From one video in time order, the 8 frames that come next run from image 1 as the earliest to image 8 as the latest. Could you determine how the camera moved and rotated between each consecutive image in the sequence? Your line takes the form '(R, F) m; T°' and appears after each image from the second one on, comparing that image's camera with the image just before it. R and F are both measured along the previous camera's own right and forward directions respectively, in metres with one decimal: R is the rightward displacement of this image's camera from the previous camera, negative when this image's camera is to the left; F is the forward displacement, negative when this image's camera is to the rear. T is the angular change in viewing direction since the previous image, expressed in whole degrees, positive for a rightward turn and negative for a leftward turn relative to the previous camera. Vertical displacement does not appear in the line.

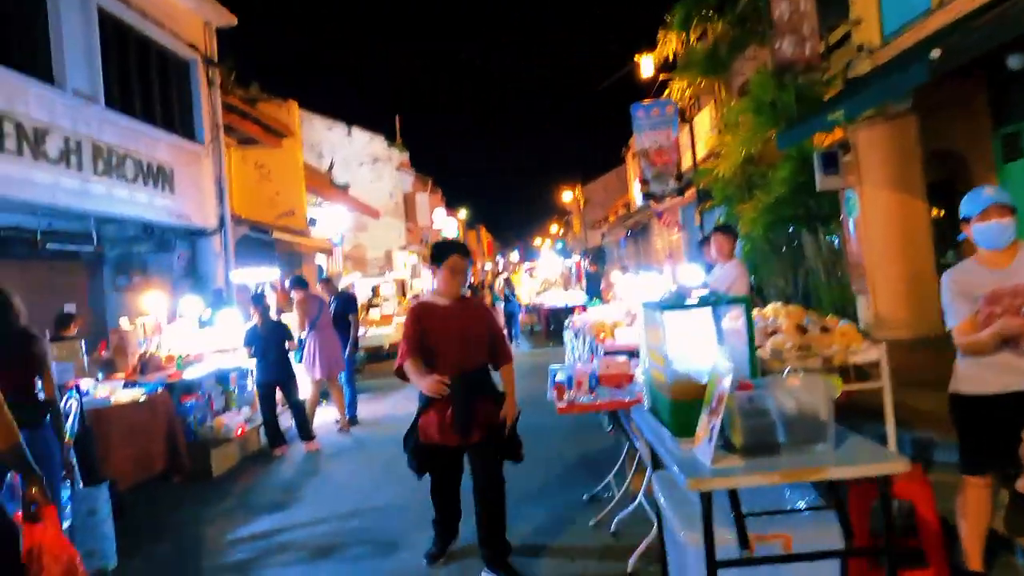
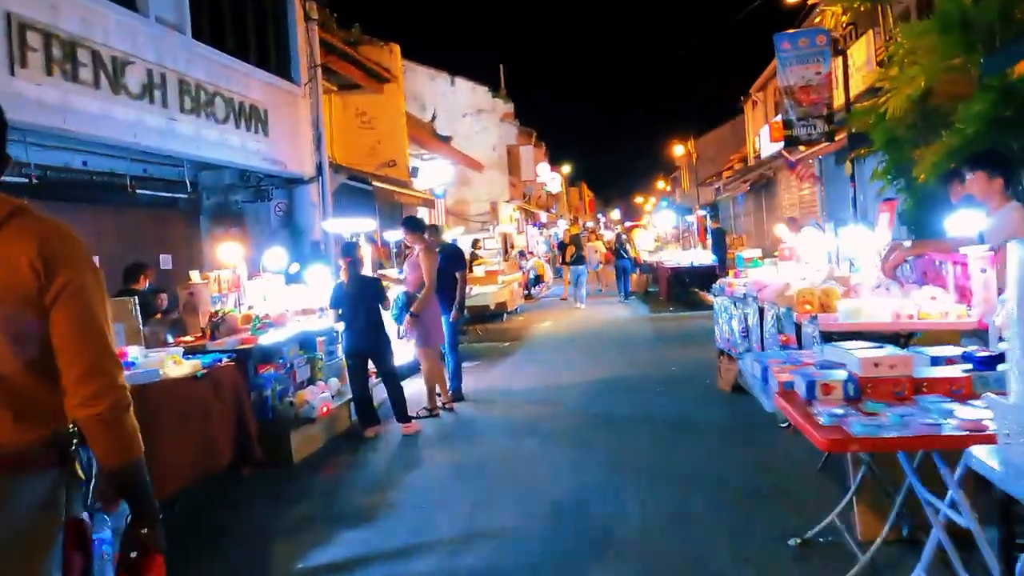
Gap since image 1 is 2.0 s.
(-0.4, +1.8) m; -7°
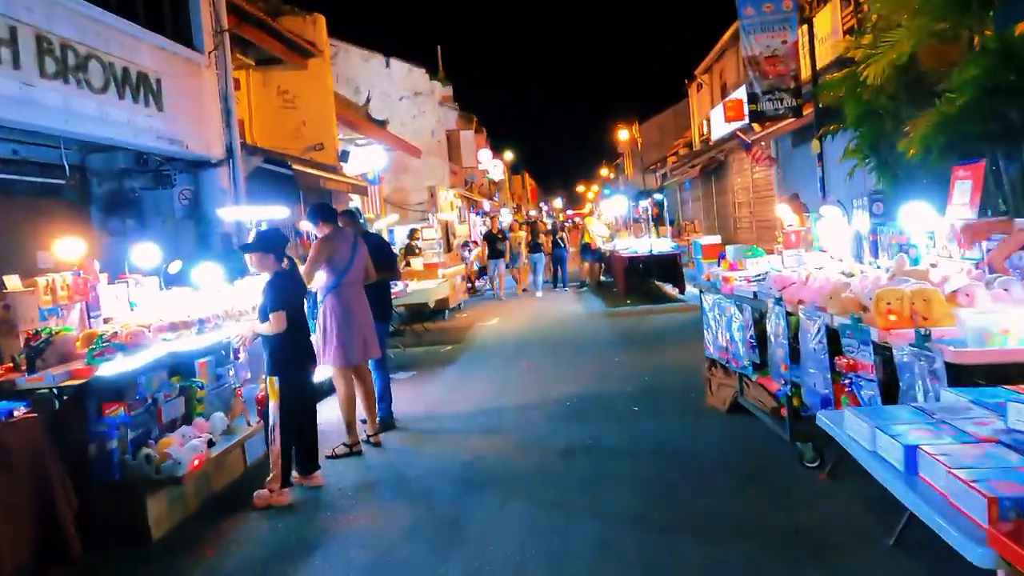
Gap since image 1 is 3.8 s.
(0.0, +1.8) m; +4°
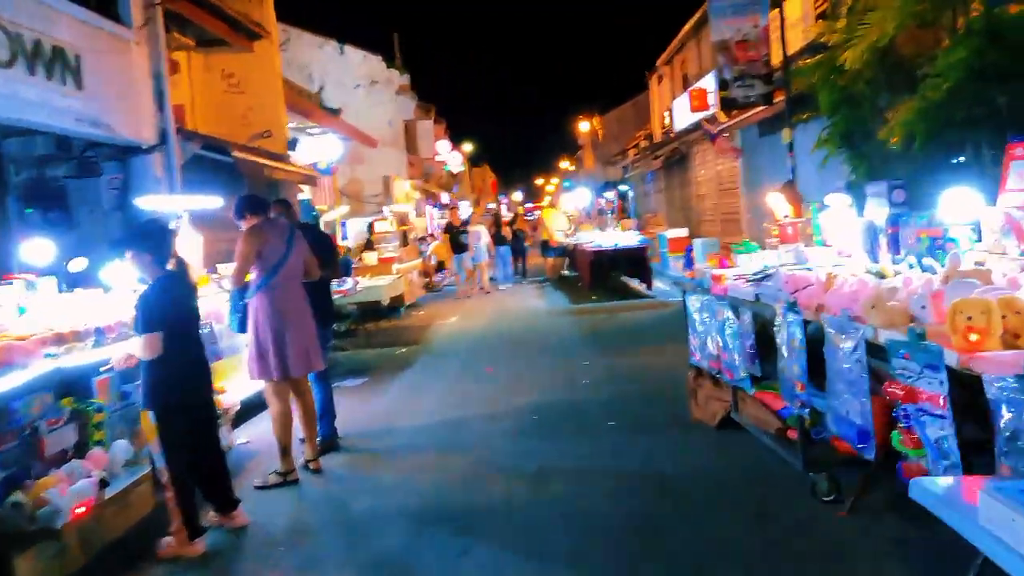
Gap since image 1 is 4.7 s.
(0.0, +0.9) m; +3°
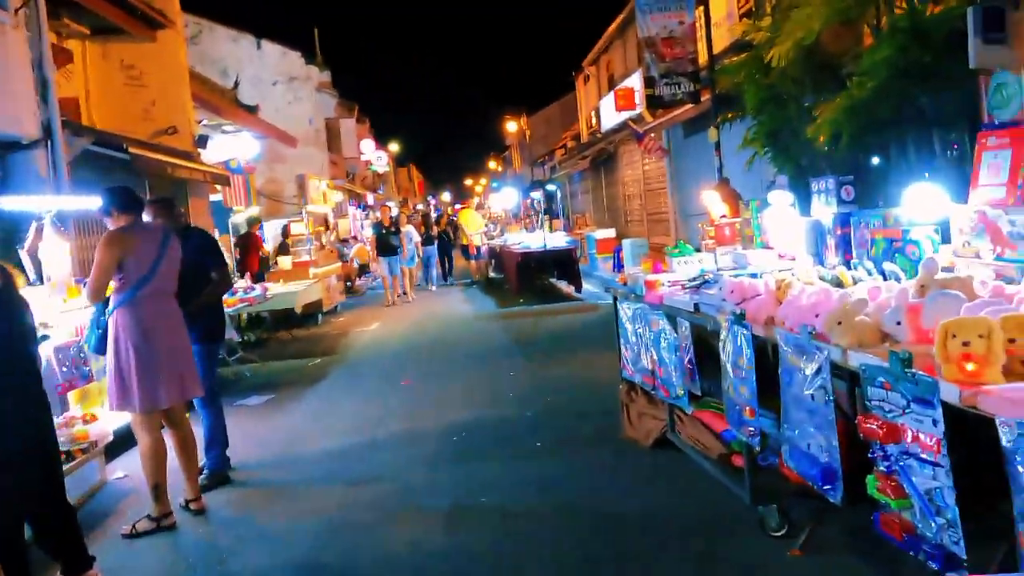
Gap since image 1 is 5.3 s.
(+0.1, +0.6) m; +5°
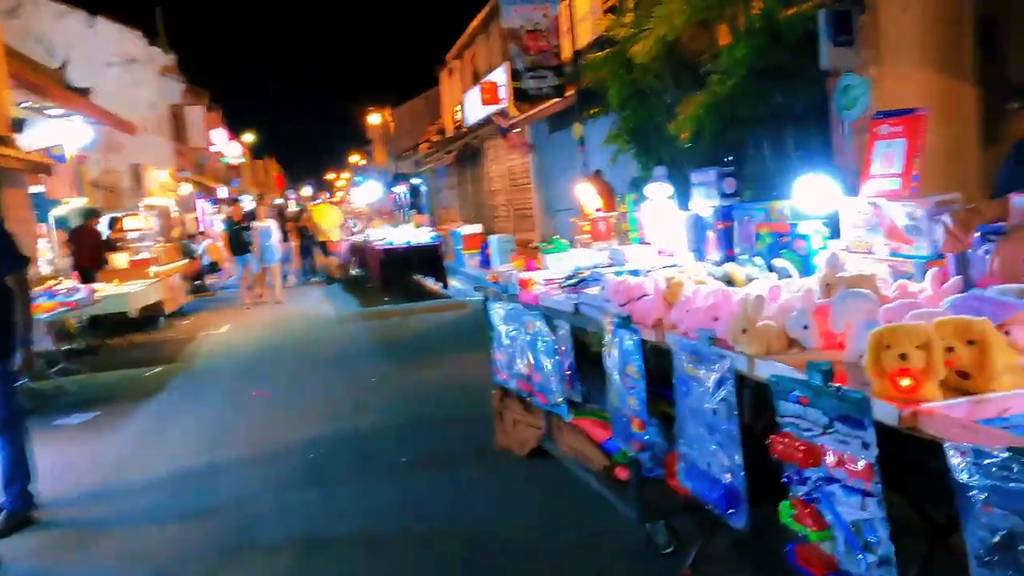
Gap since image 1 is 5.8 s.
(0.0, +0.5) m; +10°
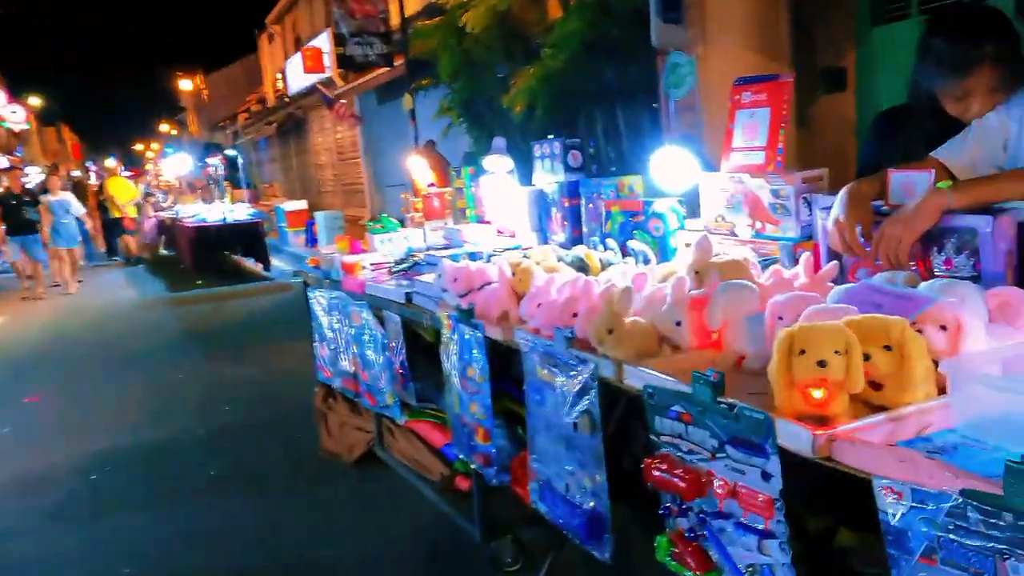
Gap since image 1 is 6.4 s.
(0.0, +0.5) m; +12°
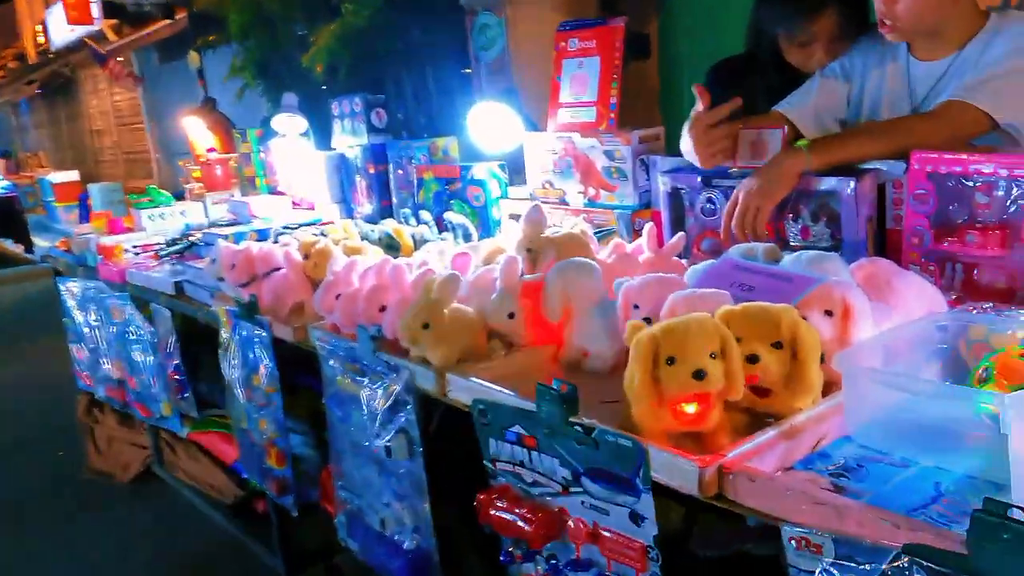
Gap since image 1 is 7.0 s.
(+0.1, +0.4) m; +14°
